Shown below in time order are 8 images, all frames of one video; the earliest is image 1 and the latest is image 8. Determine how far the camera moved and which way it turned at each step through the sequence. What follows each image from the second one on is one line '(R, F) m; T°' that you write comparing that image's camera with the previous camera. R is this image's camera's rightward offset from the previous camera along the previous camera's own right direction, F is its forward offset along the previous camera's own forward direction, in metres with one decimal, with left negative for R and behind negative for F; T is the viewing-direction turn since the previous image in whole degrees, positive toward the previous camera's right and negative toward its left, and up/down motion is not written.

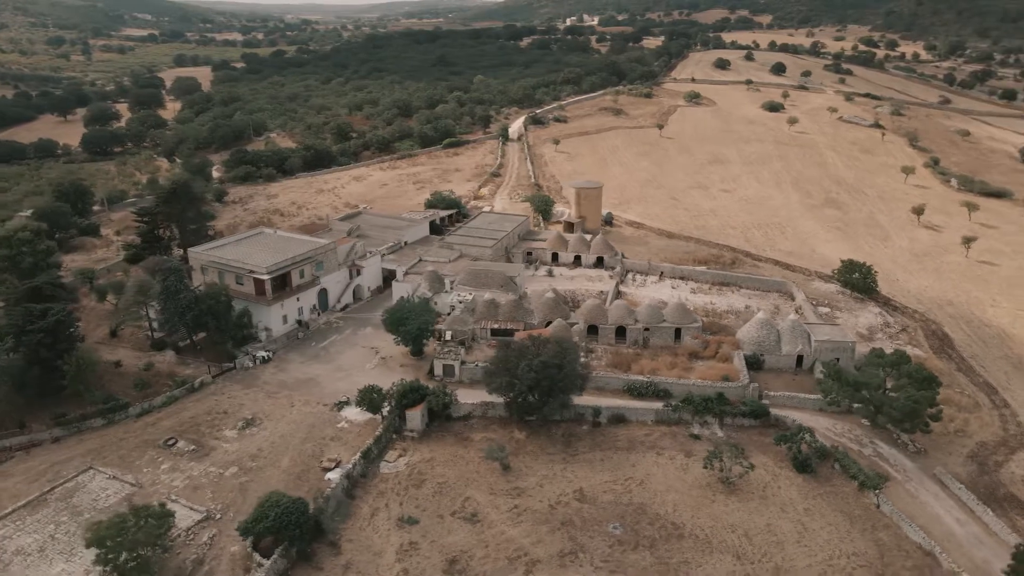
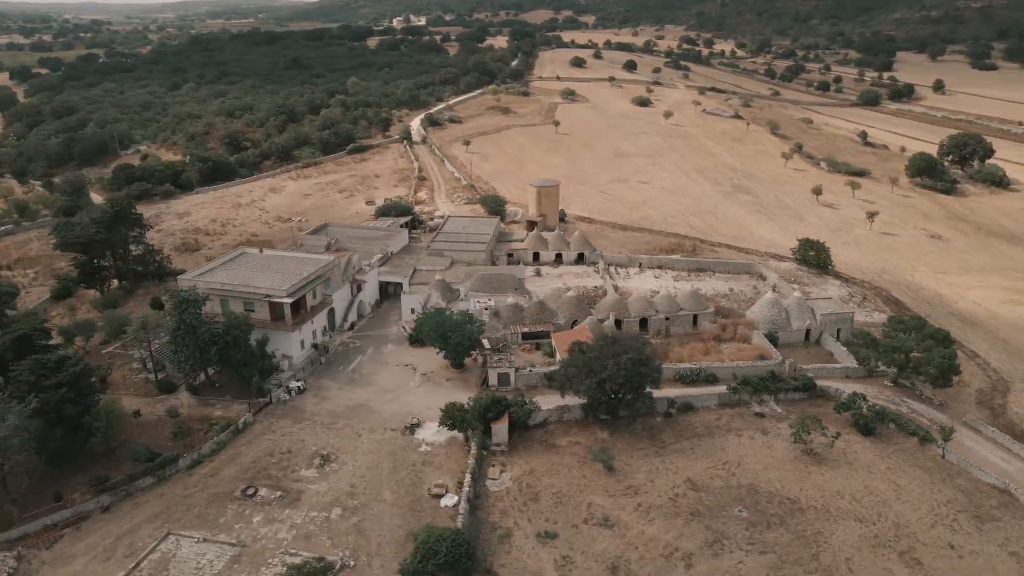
(-8.1, +1.3) m; +13°
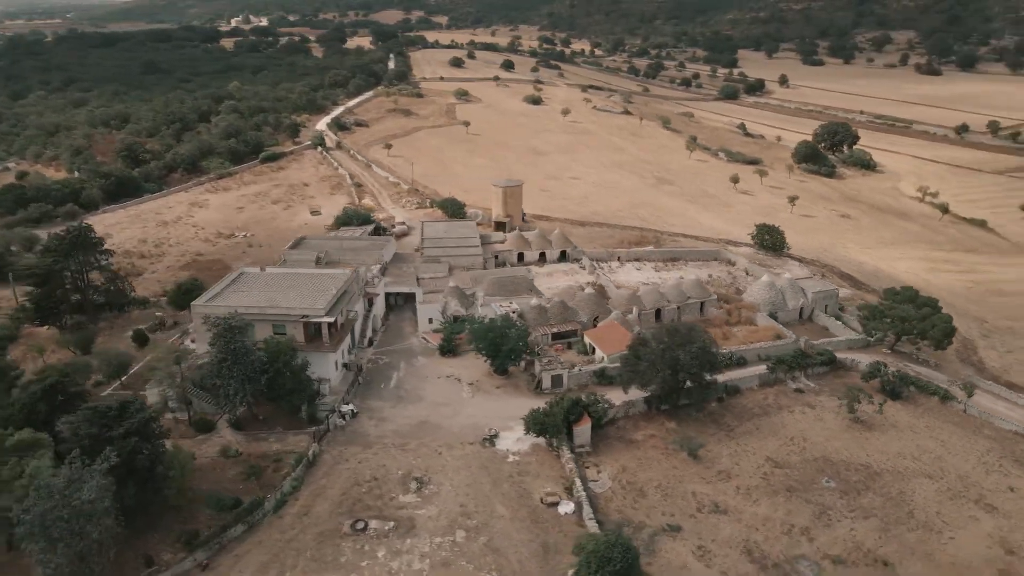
(-7.2, +1.0) m; +11°
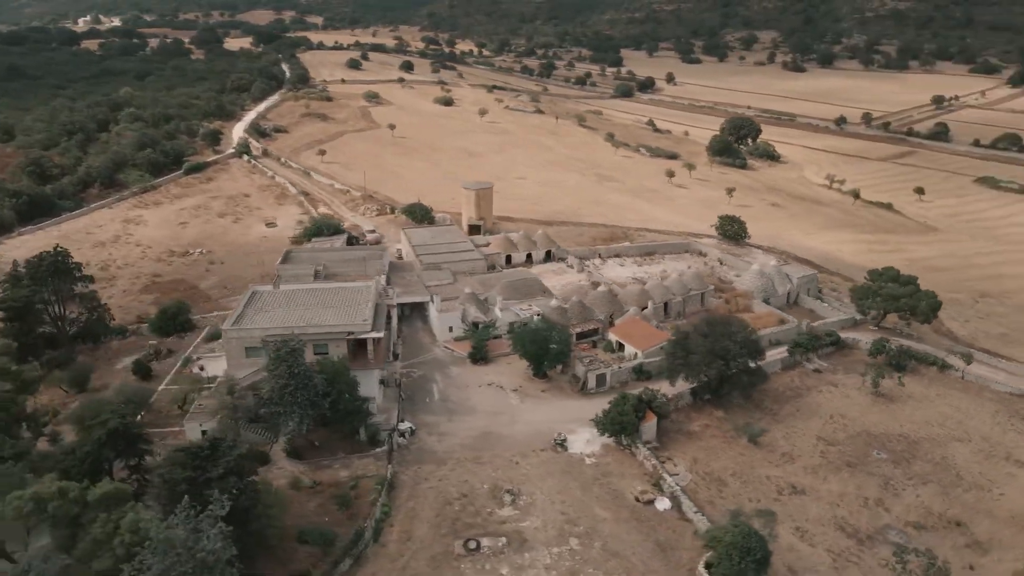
(-5.9, +0.8) m; +9°
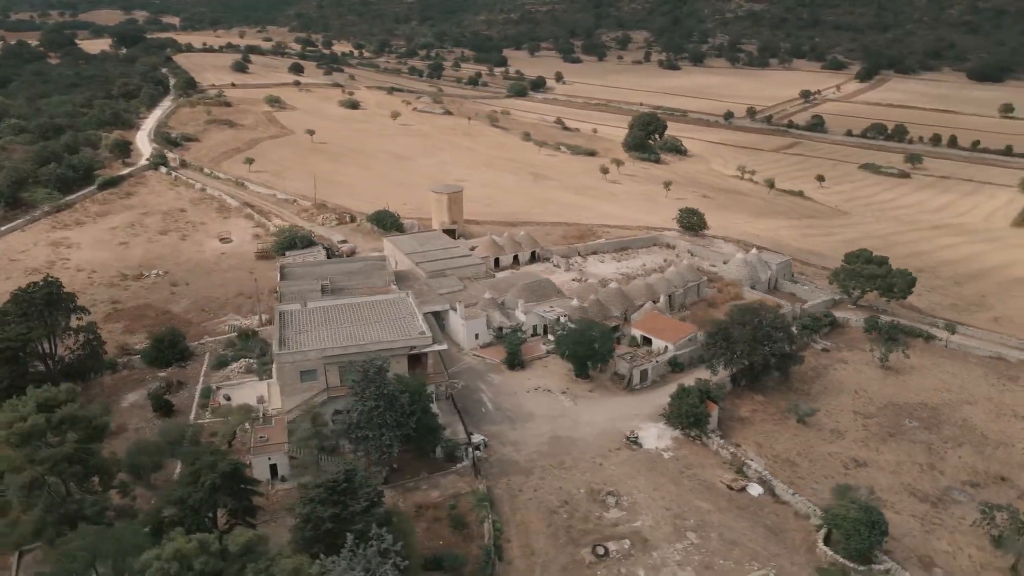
(-6.2, +0.8) m; +10°
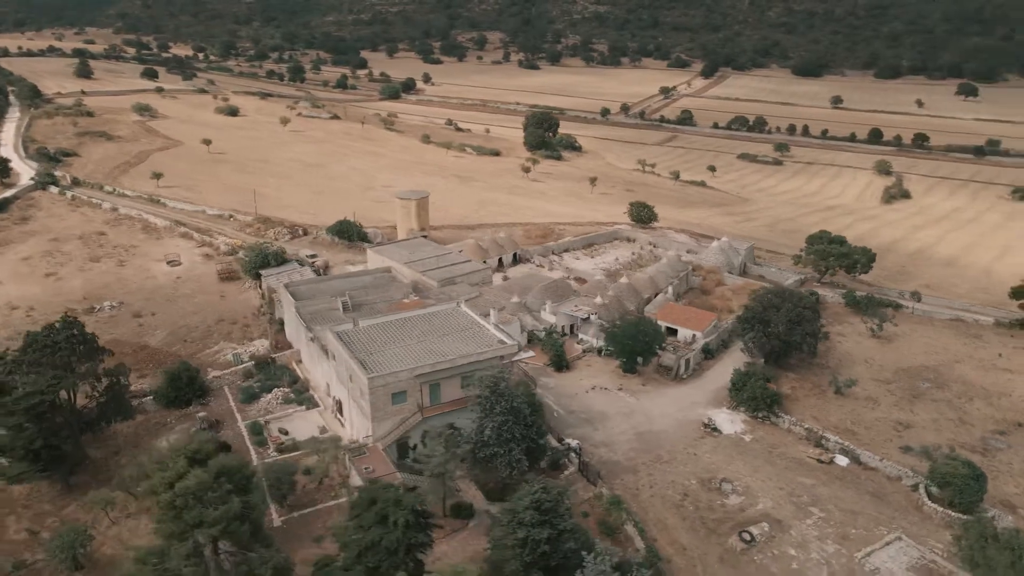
(-7.5, +1.1) m; +11°
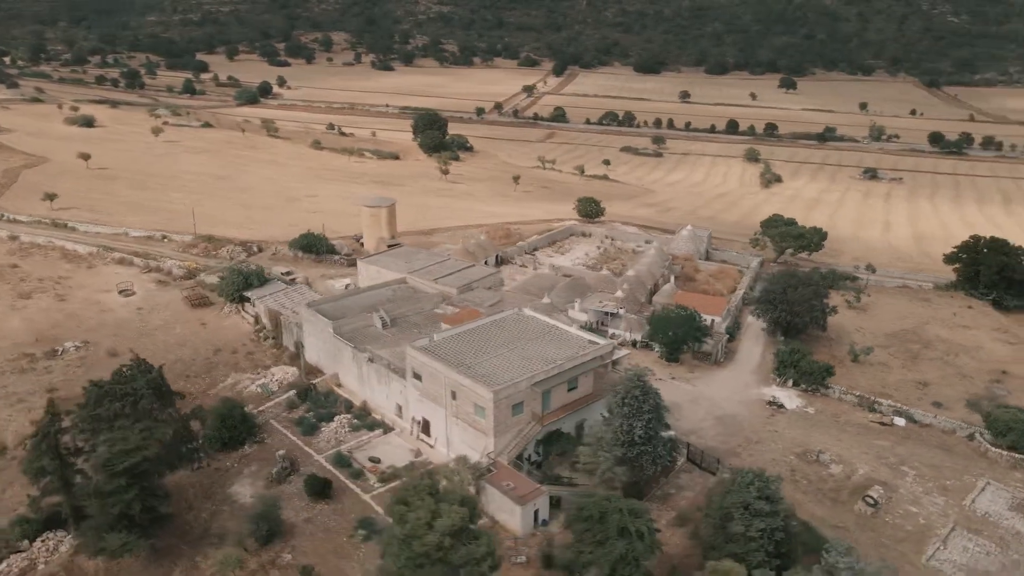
(-7.9, +1.2) m; +12°
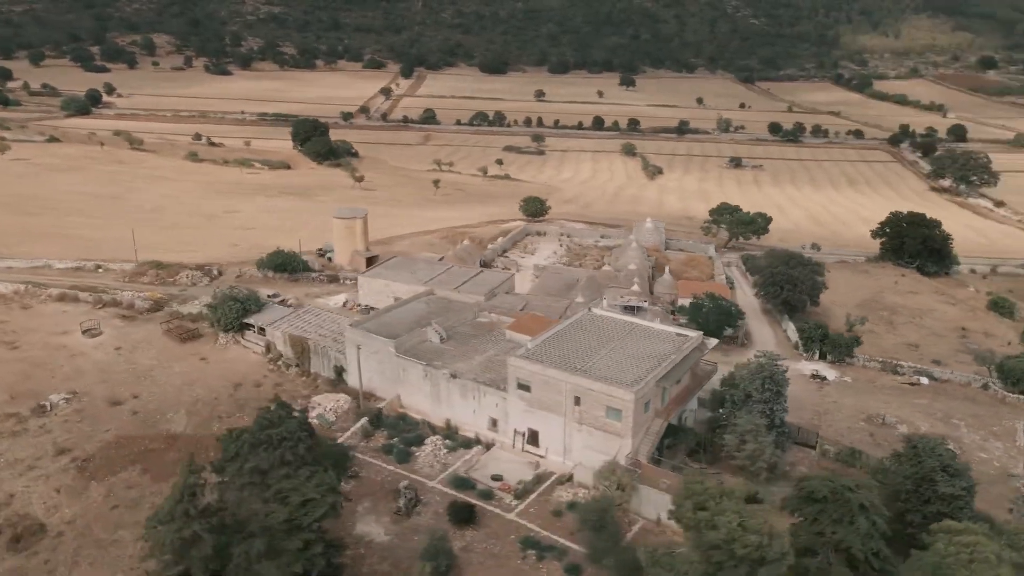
(-8.3, +1.2) m; +13°
